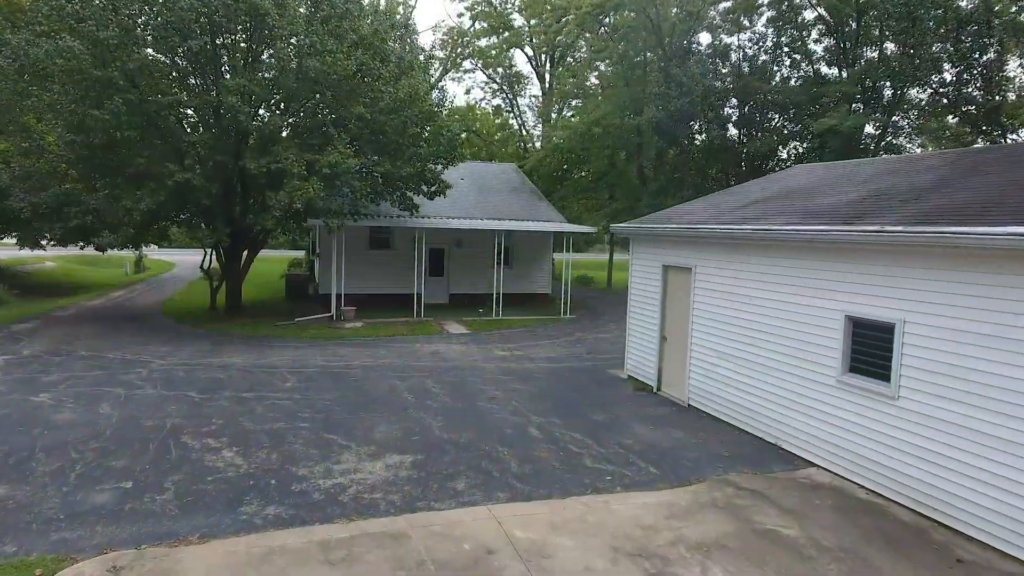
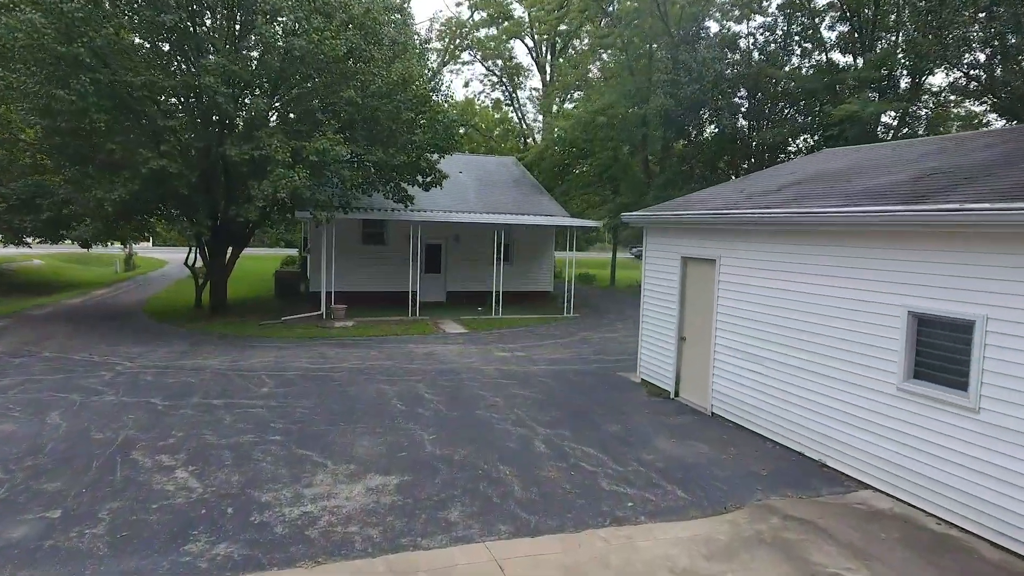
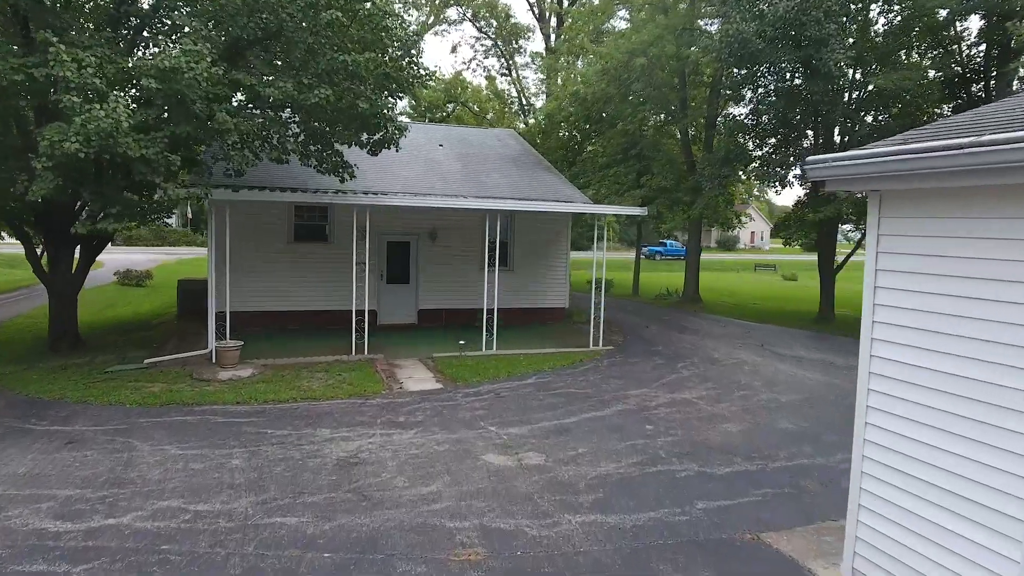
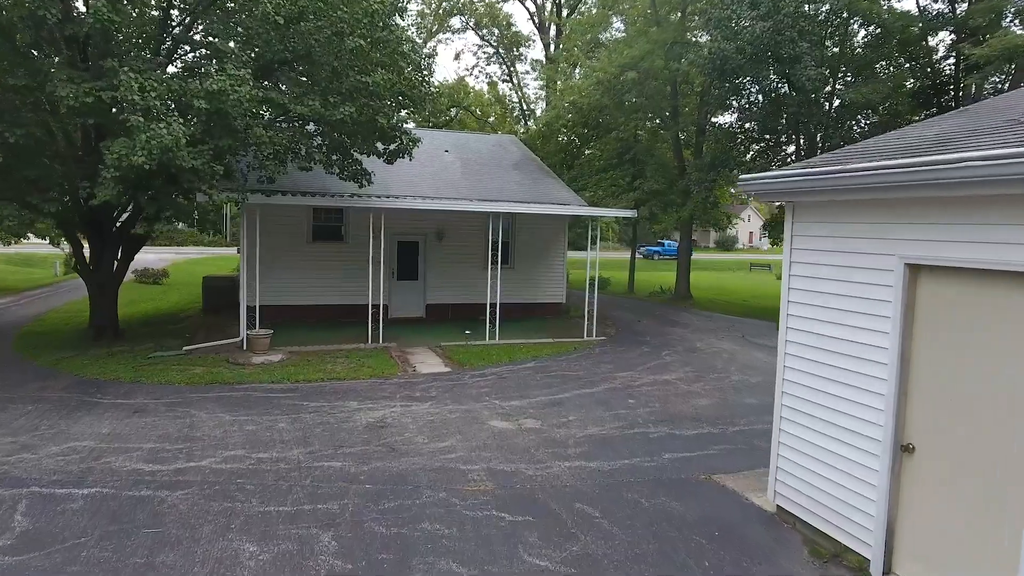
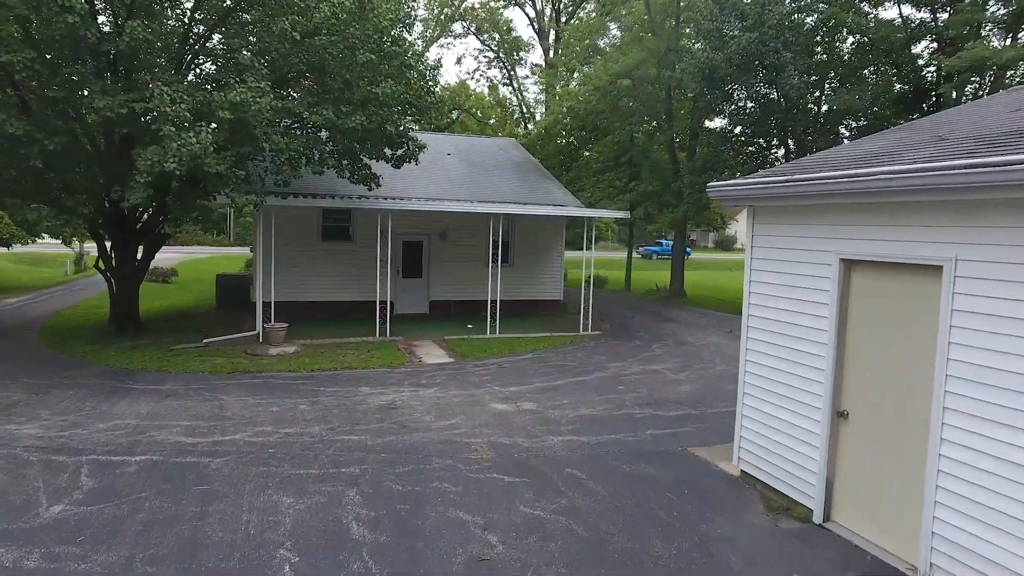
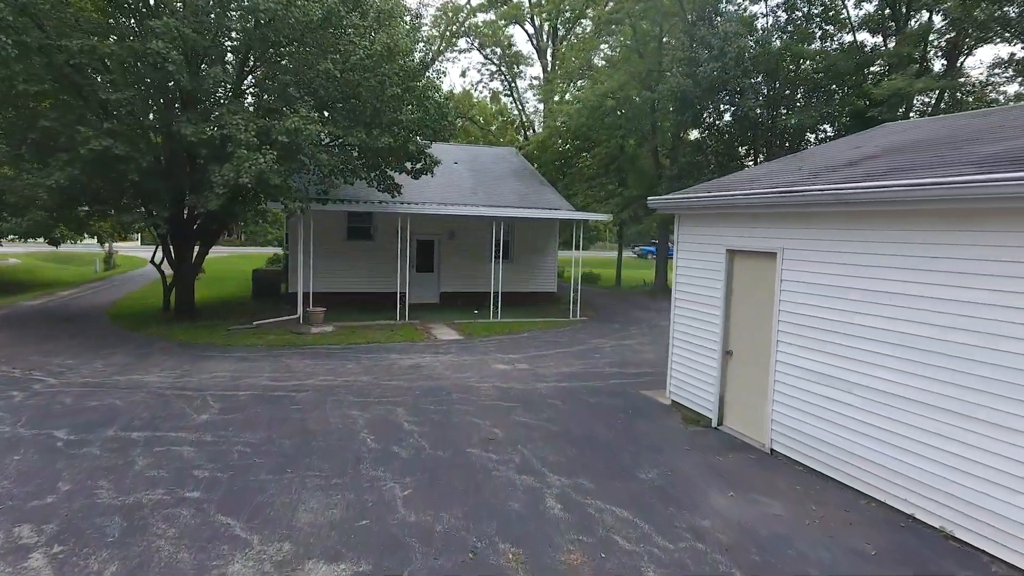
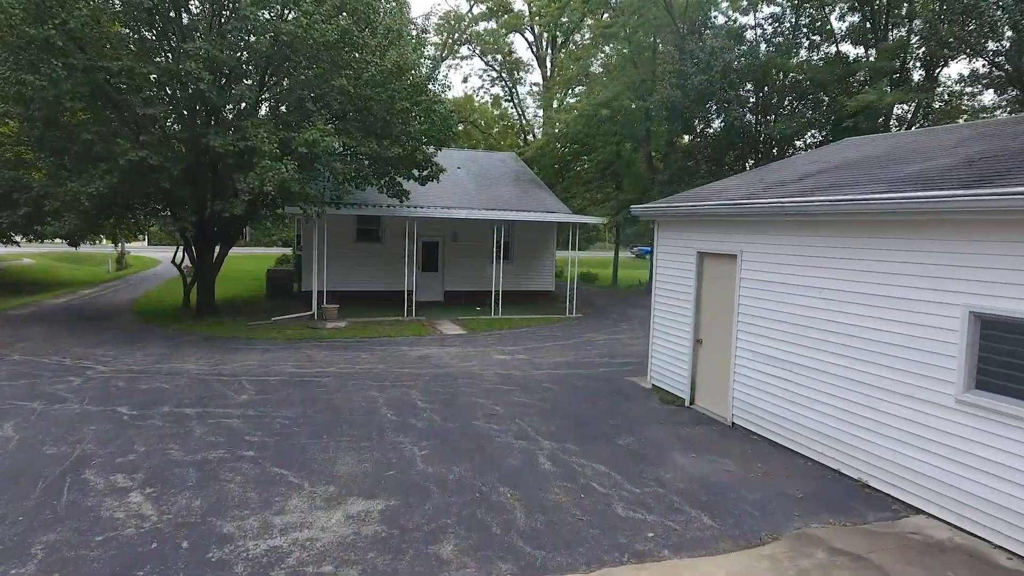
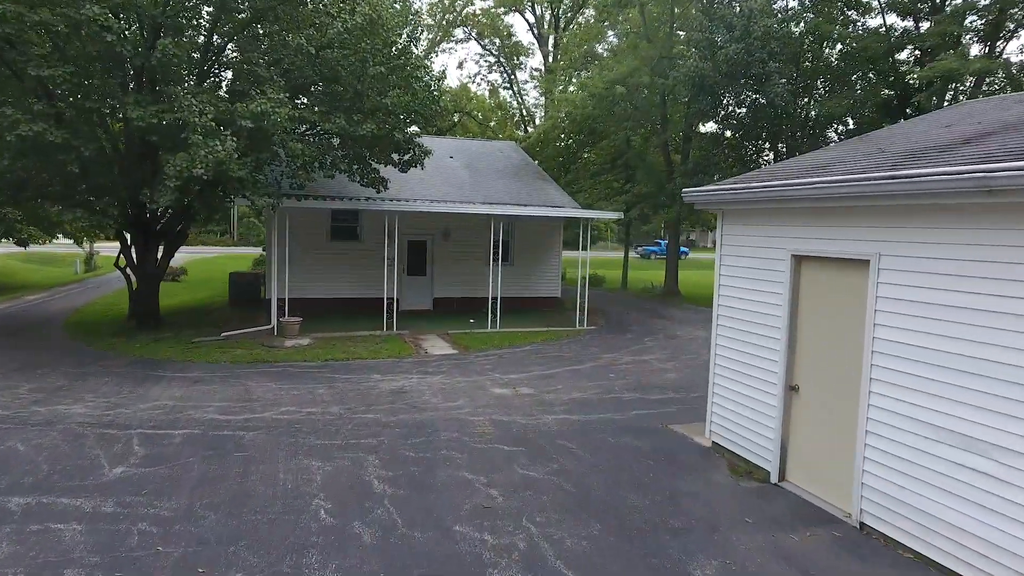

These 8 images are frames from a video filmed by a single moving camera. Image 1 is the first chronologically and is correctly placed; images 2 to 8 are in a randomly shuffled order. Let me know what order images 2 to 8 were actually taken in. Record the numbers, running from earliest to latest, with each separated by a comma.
2, 7, 6, 8, 5, 4, 3
